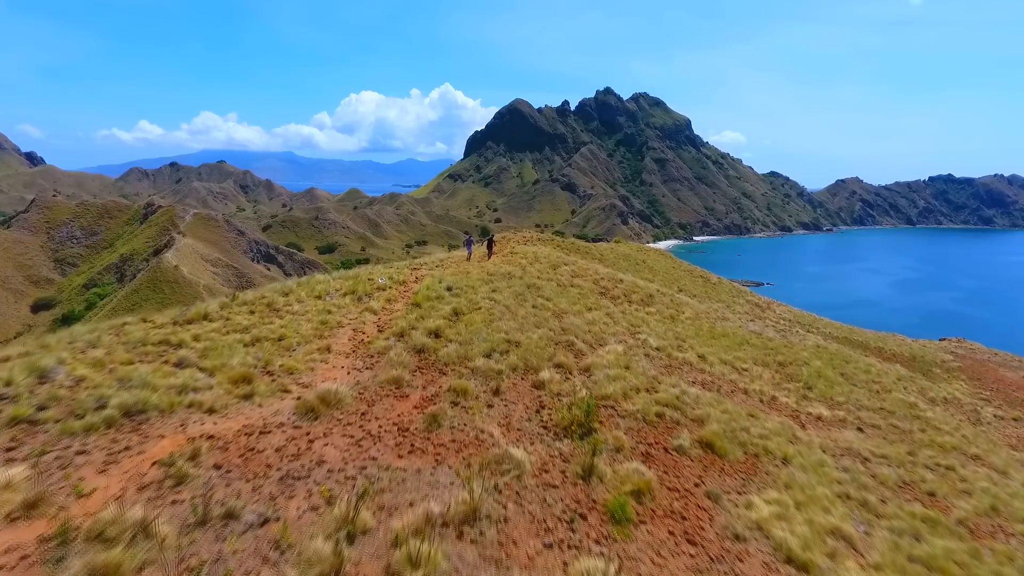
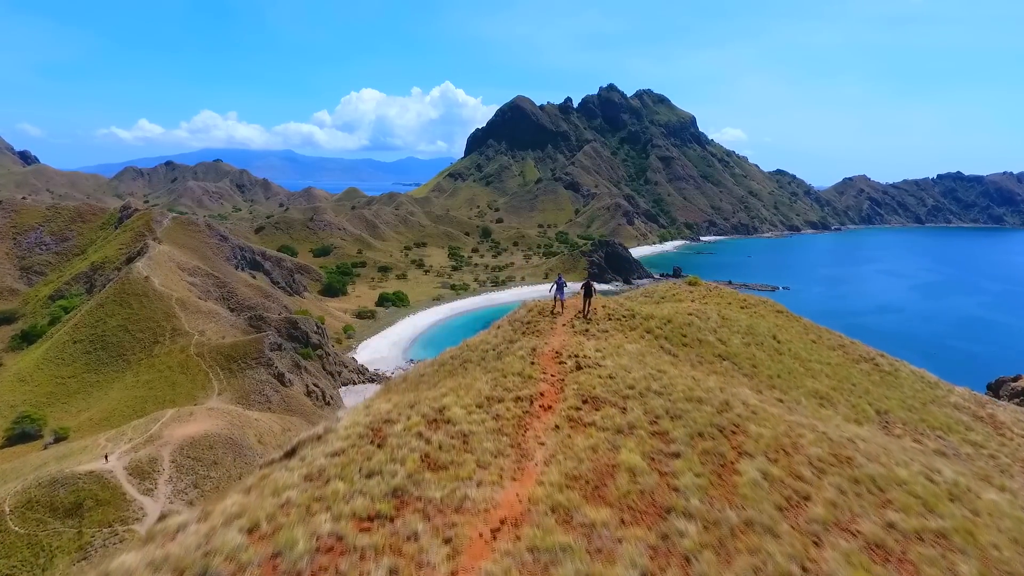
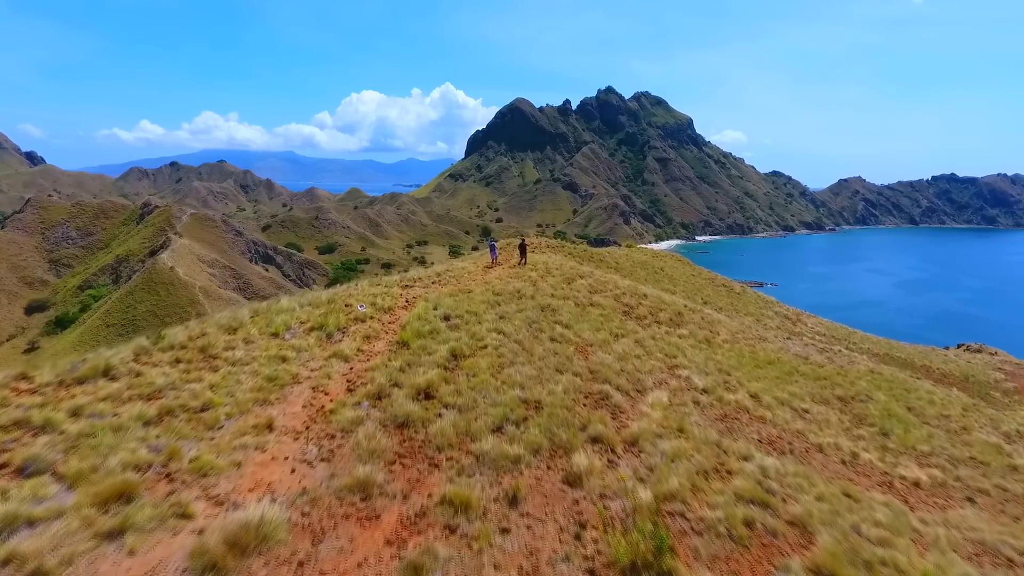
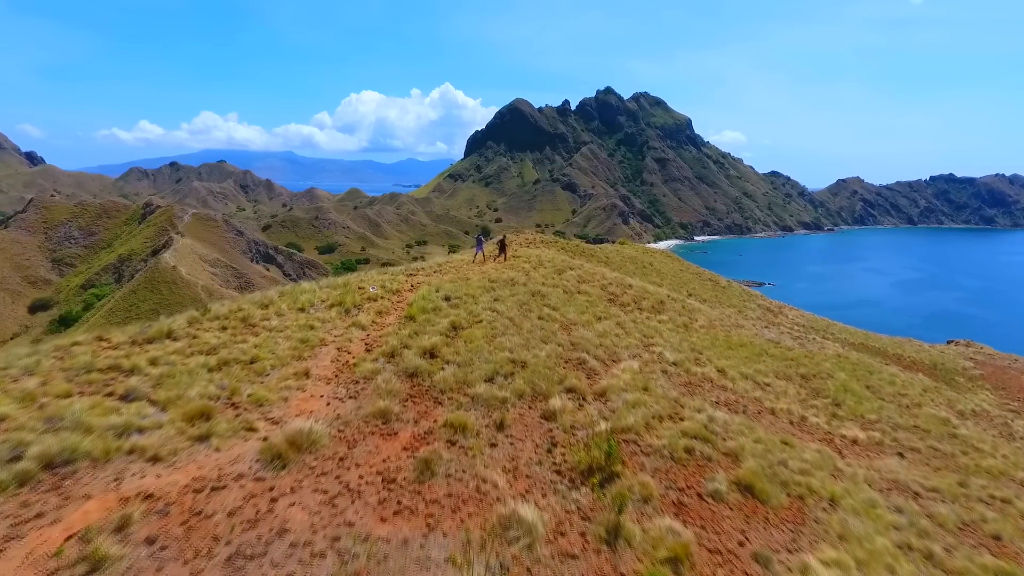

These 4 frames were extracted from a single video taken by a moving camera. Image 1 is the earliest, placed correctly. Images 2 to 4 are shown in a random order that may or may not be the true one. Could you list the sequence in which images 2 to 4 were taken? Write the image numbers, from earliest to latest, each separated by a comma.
4, 3, 2
